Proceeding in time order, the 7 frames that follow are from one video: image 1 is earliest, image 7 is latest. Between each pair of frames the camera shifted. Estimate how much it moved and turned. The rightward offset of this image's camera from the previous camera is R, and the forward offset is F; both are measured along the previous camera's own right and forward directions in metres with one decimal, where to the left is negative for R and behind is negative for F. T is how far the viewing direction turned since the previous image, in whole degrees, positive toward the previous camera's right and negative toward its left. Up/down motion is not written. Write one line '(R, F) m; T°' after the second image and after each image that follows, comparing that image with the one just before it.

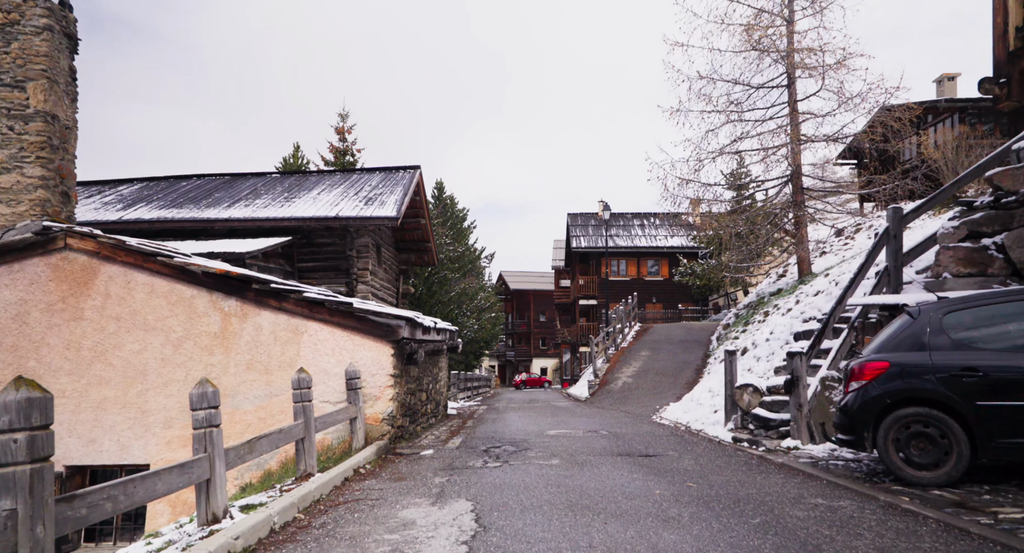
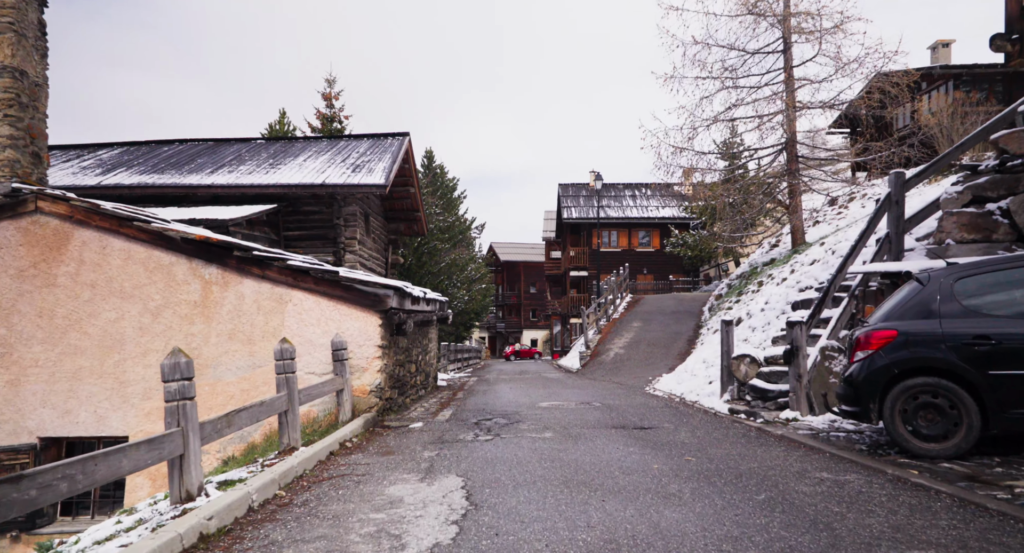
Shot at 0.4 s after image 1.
(0.0, +0.3) m; +1°
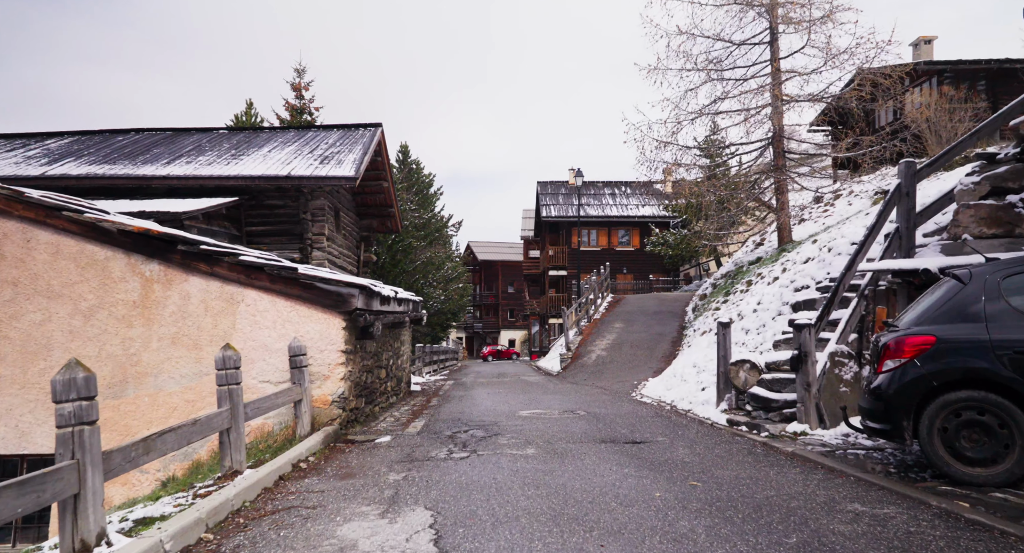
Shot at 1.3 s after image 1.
(0.0, +0.8) m; +2°
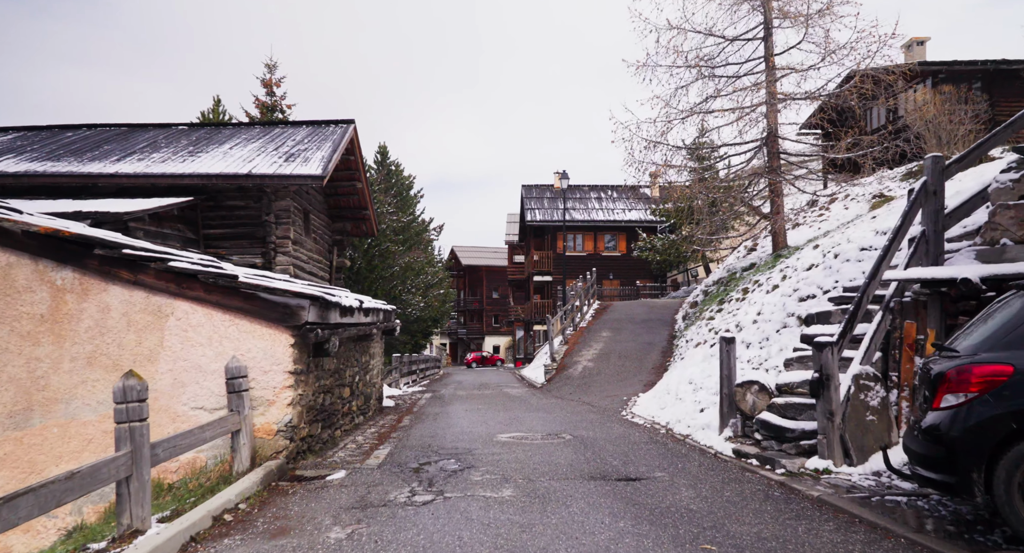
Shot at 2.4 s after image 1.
(+0.1, +1.1) m; +1°
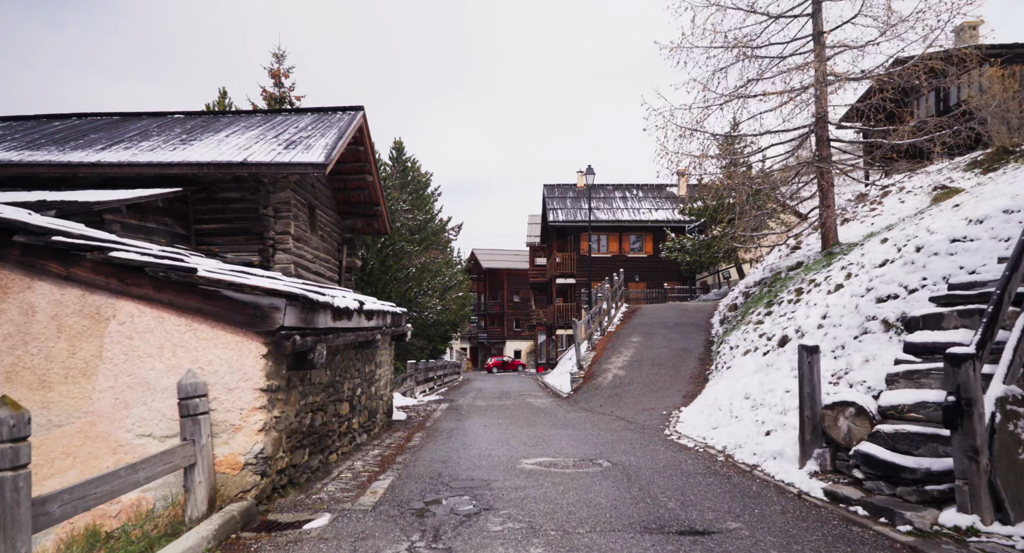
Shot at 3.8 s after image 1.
(-0.1, +1.5) m; -2°
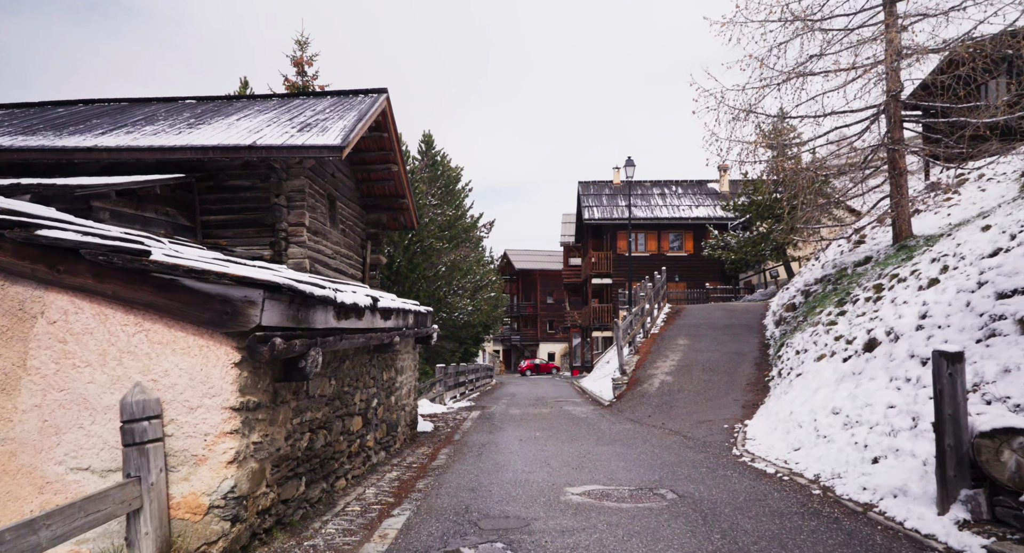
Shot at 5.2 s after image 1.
(-0.1, +1.4) m; -3°
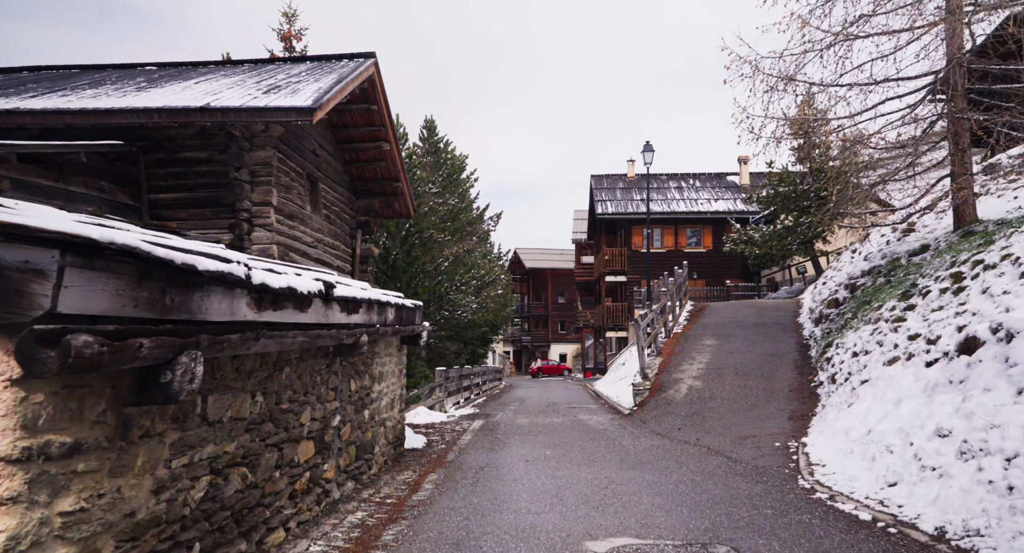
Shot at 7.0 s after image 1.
(+0.1, +1.8) m; -1°
